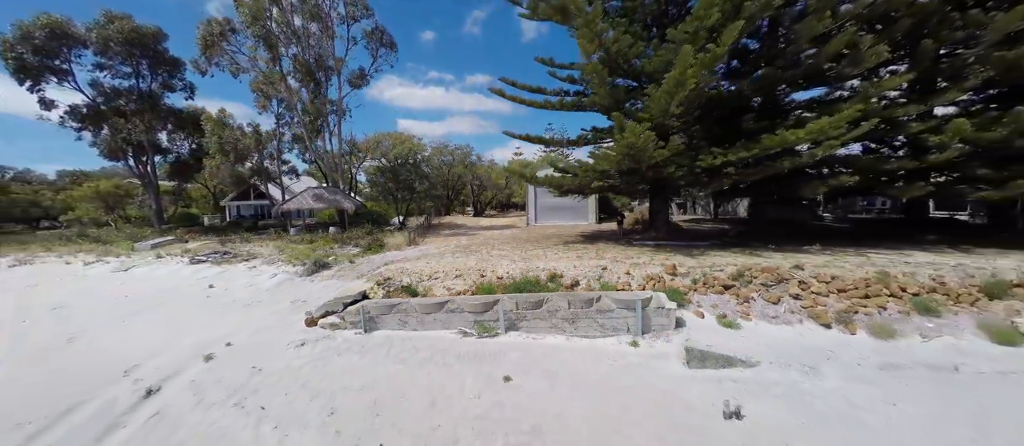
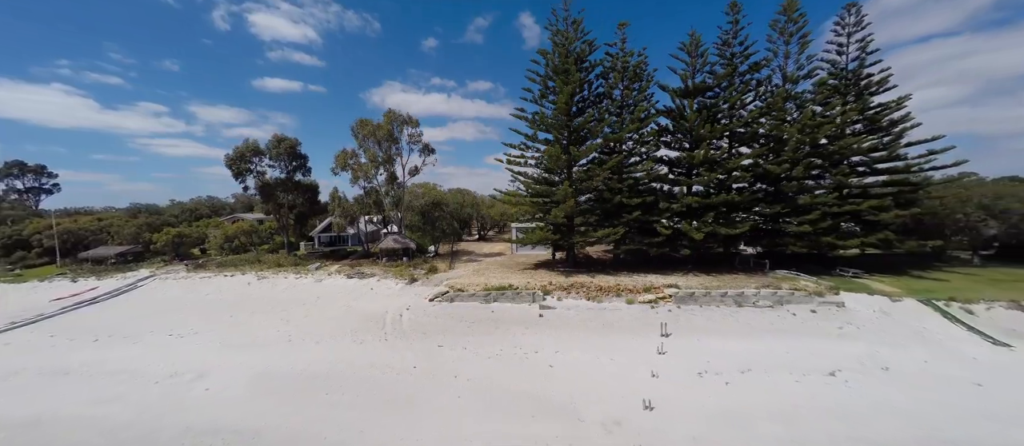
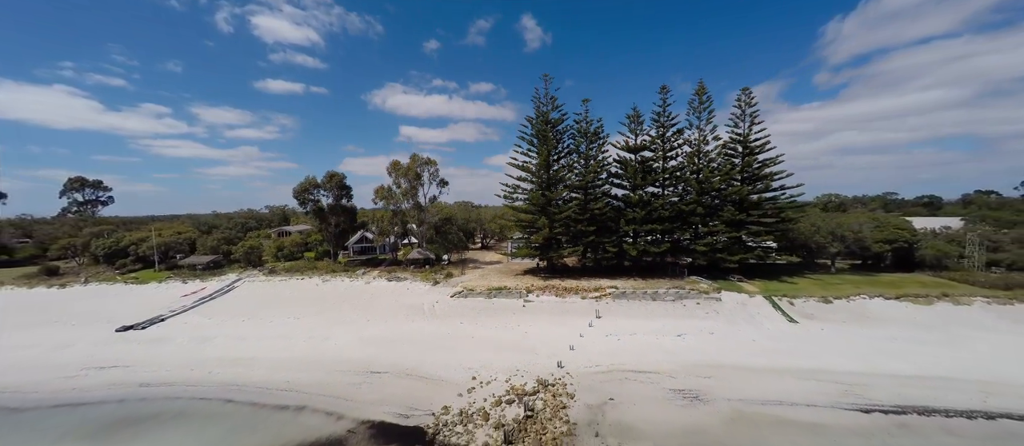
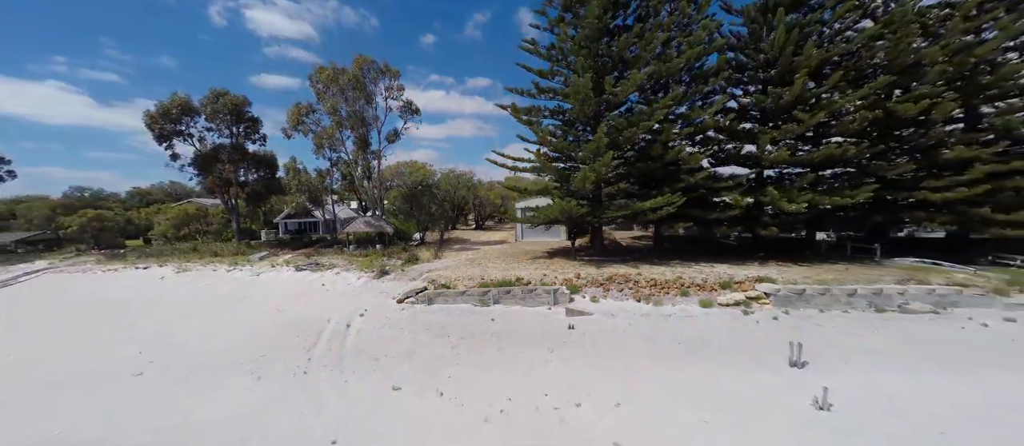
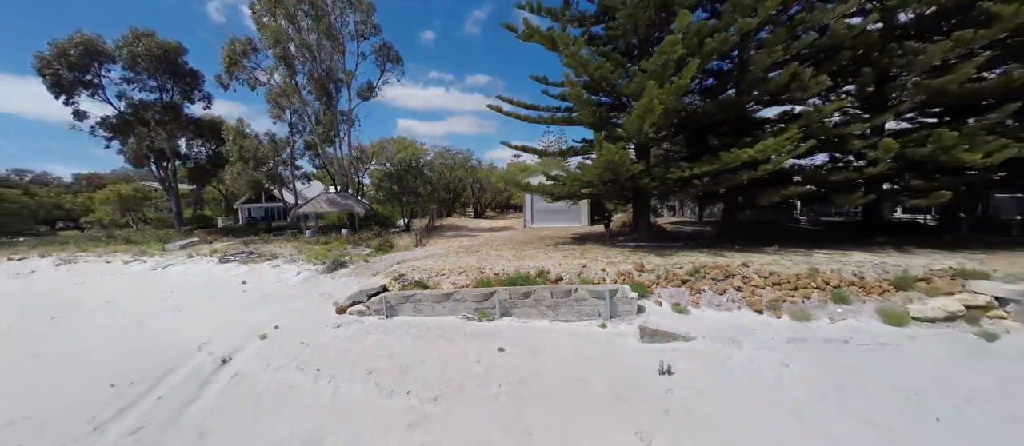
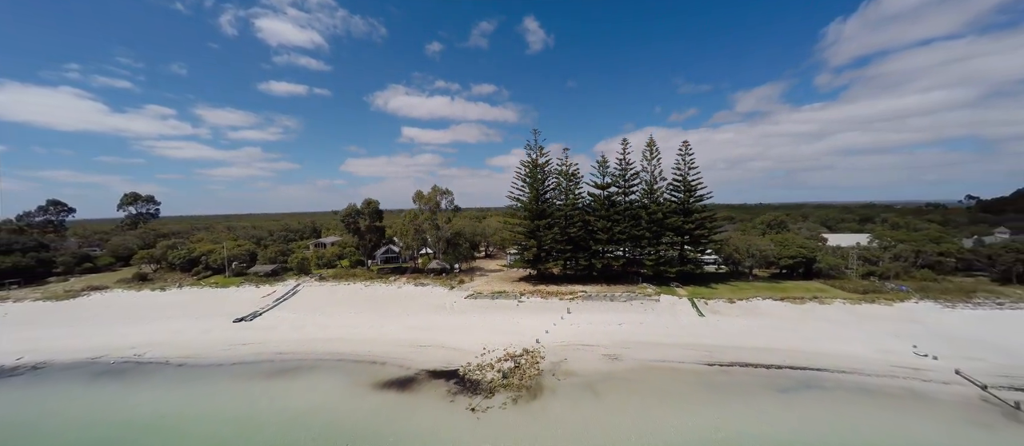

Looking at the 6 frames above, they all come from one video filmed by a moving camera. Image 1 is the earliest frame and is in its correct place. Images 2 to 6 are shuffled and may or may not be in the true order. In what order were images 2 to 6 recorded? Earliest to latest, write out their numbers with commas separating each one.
5, 4, 2, 3, 6
